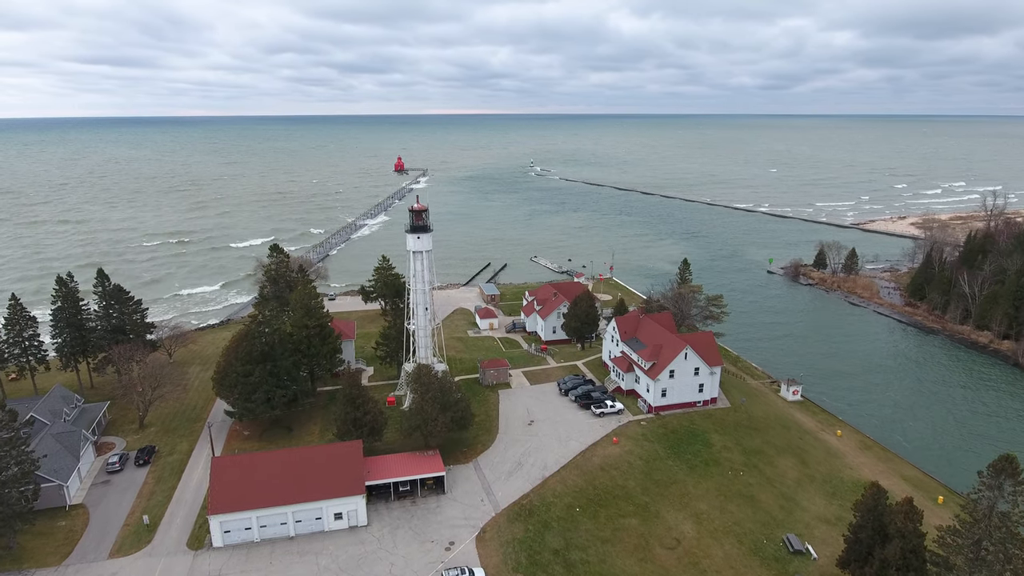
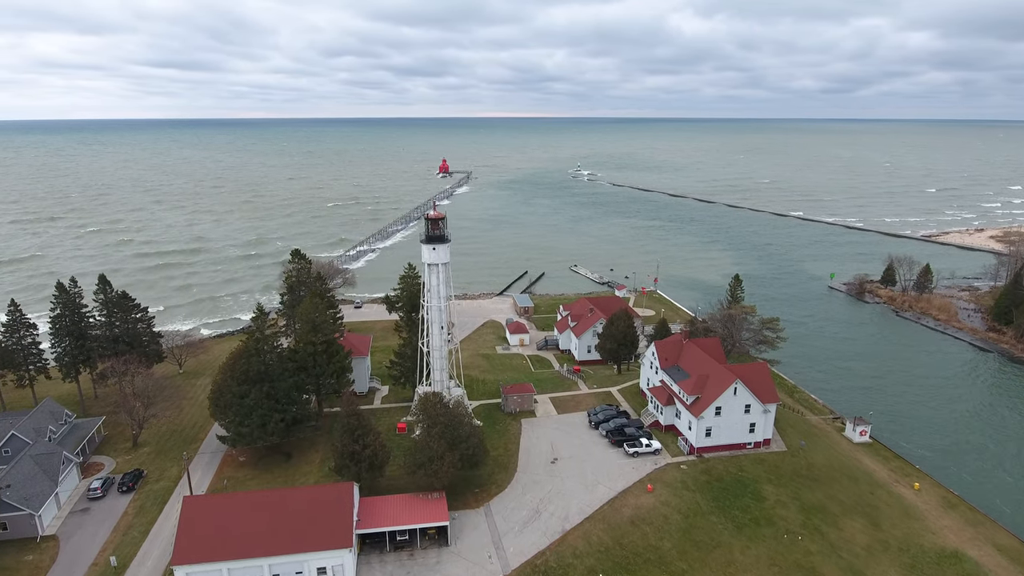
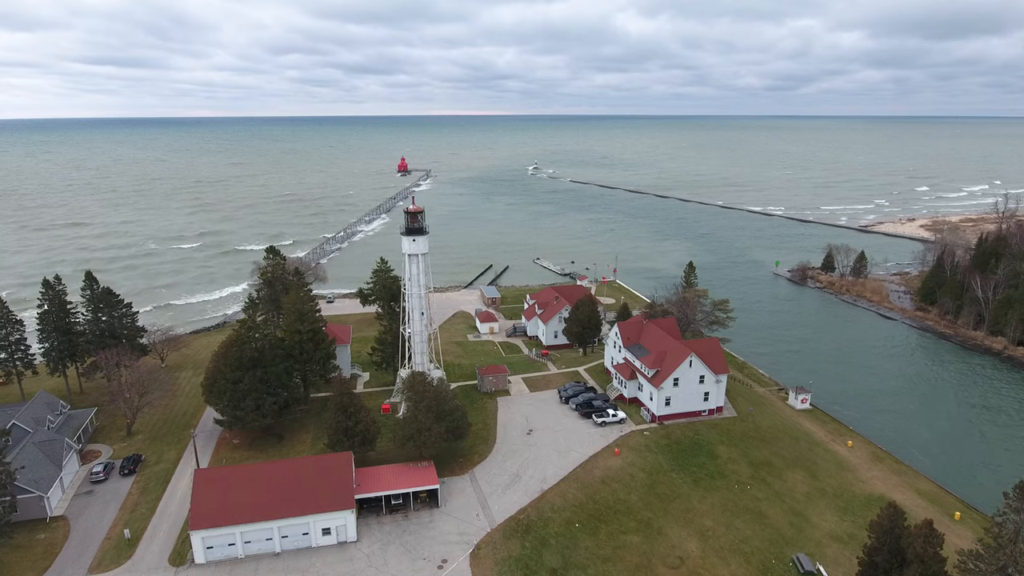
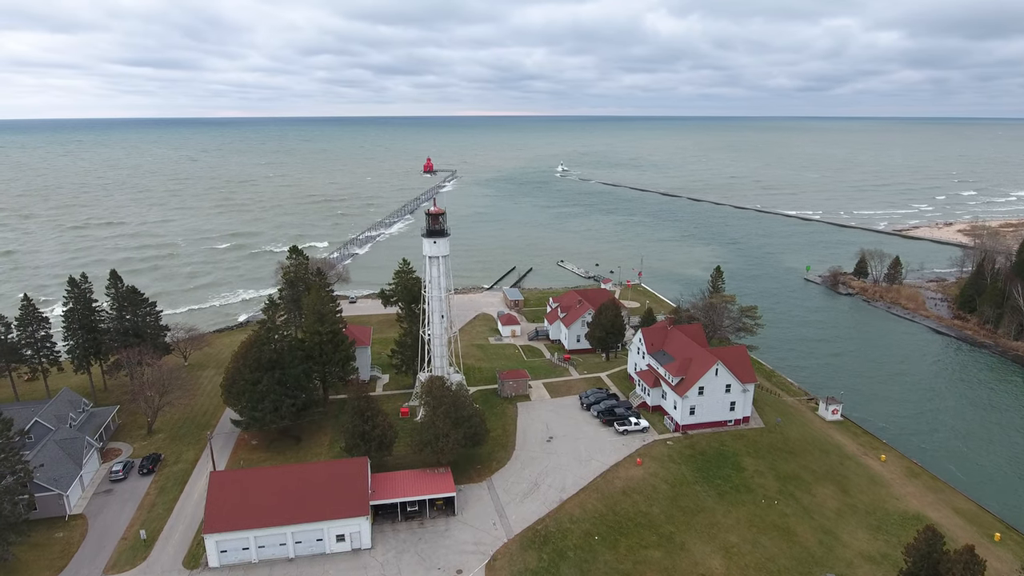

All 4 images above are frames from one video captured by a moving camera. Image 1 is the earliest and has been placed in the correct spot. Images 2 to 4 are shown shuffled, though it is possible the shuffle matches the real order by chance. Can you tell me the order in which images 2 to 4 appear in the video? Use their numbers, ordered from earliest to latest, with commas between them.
3, 4, 2
